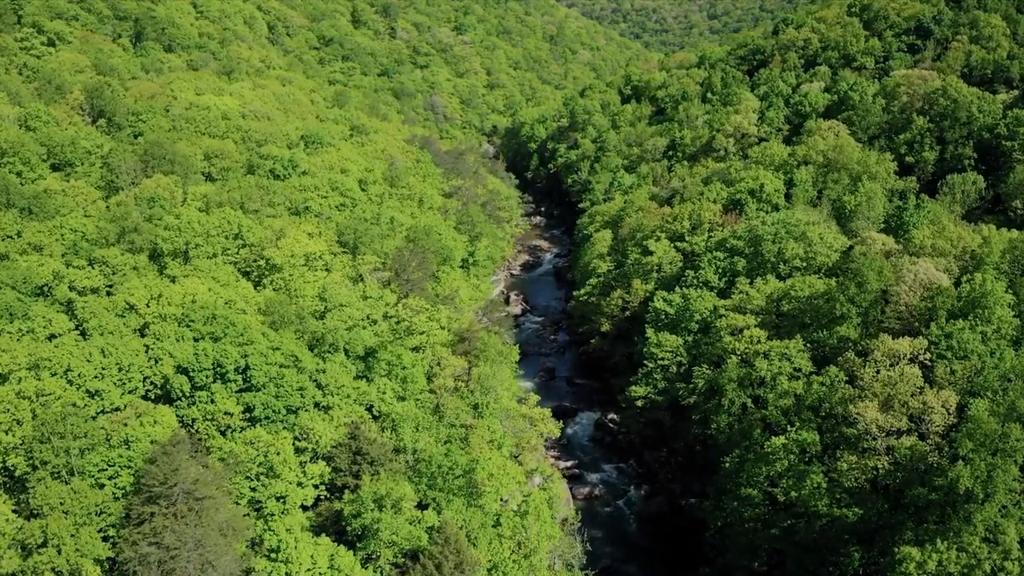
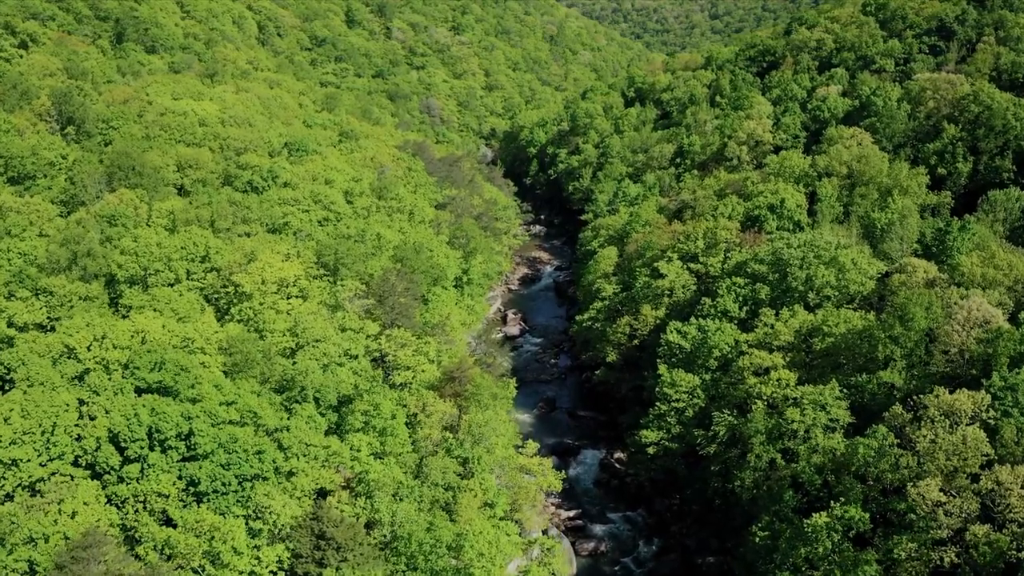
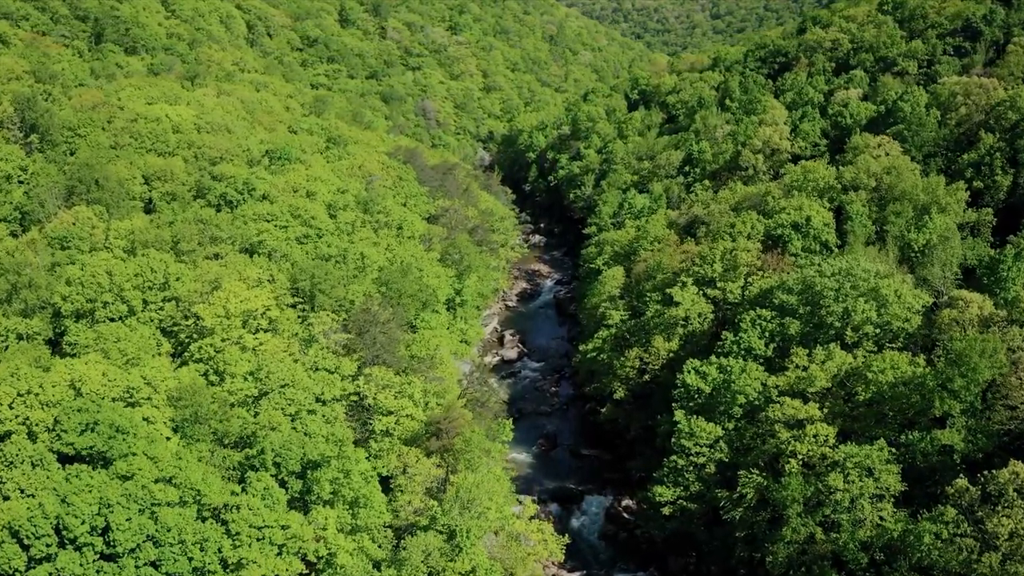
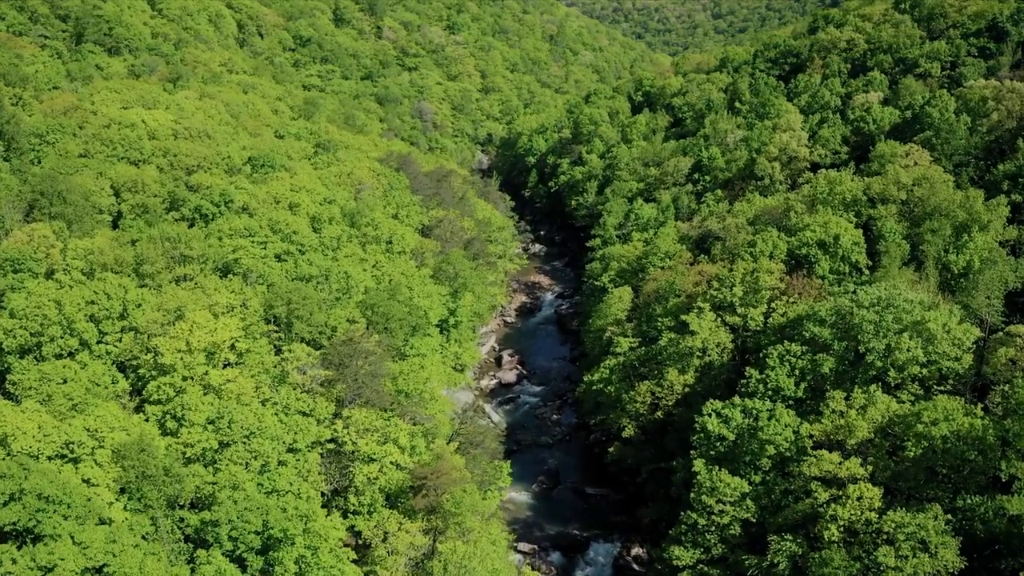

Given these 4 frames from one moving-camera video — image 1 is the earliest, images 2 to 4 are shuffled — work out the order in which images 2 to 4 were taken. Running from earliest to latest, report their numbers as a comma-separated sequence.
2, 3, 4
